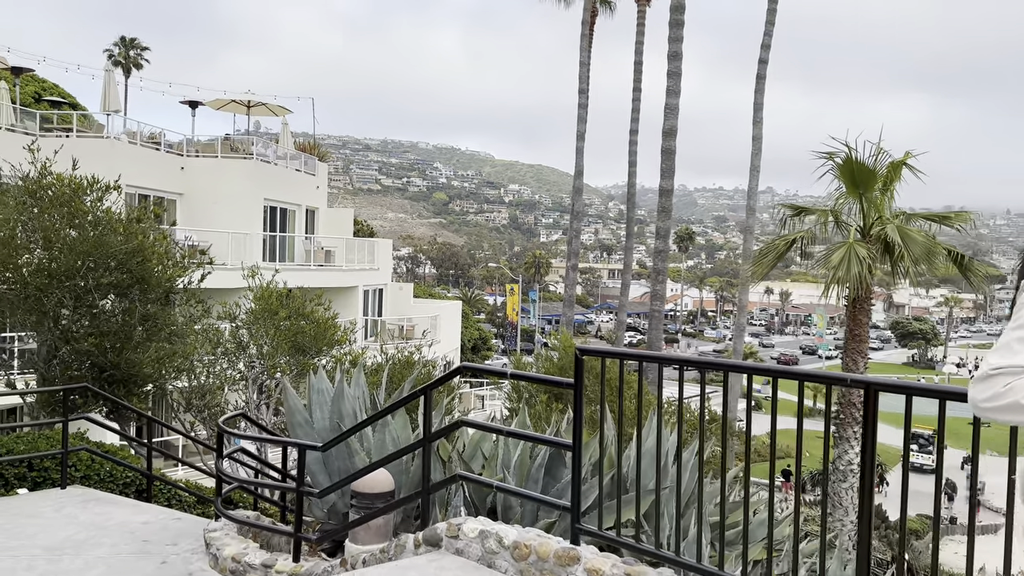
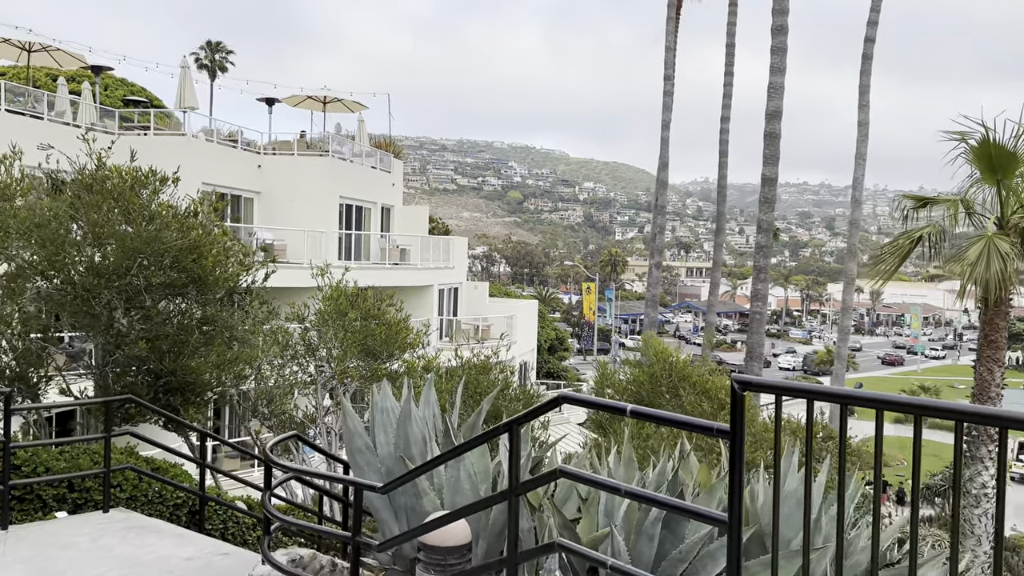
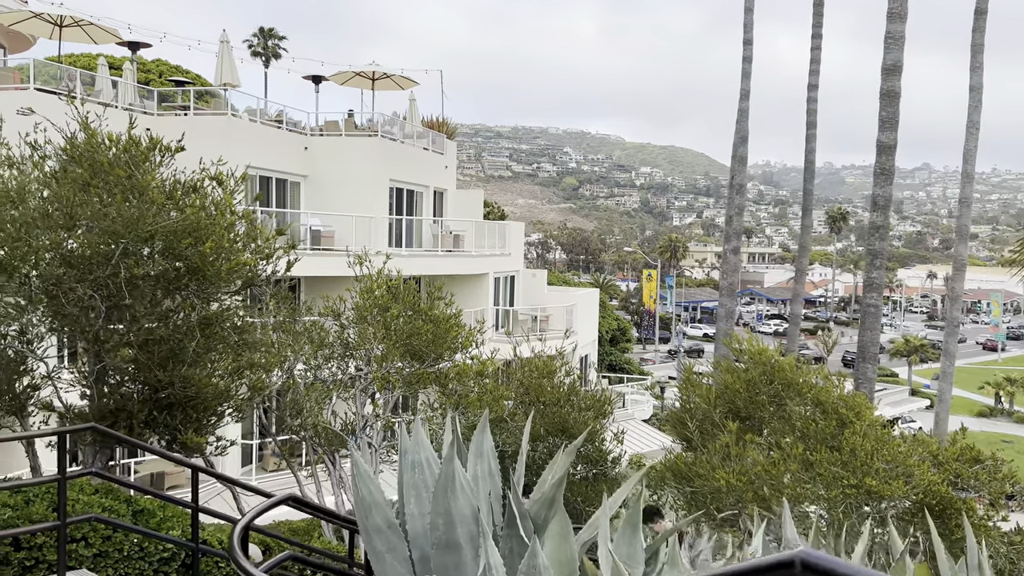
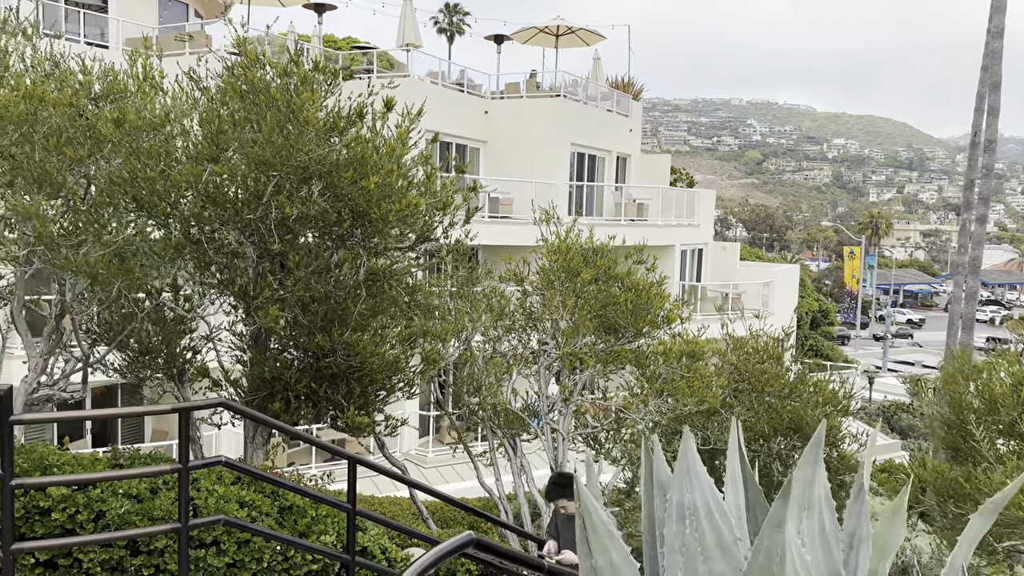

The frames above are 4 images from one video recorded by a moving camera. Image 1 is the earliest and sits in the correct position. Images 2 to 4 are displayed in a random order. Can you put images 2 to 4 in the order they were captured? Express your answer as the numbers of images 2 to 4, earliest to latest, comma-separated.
2, 3, 4
